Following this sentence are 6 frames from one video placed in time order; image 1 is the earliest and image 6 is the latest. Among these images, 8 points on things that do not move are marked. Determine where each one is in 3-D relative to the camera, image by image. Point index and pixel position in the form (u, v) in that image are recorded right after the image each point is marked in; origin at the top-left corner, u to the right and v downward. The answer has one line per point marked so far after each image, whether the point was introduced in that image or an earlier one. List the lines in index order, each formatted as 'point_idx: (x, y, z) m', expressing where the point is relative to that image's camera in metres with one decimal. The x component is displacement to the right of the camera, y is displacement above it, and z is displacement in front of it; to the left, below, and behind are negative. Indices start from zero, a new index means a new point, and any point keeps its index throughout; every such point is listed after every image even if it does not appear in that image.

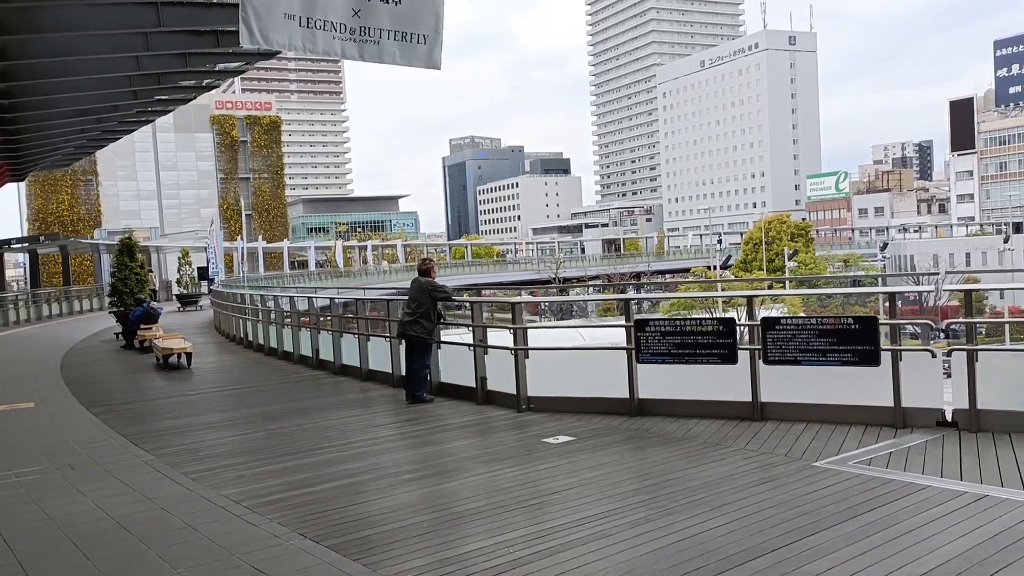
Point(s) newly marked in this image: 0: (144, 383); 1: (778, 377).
0: (-4.9, -1.3, +12.6) m
1: (+2.0, -0.7, +7.1) m
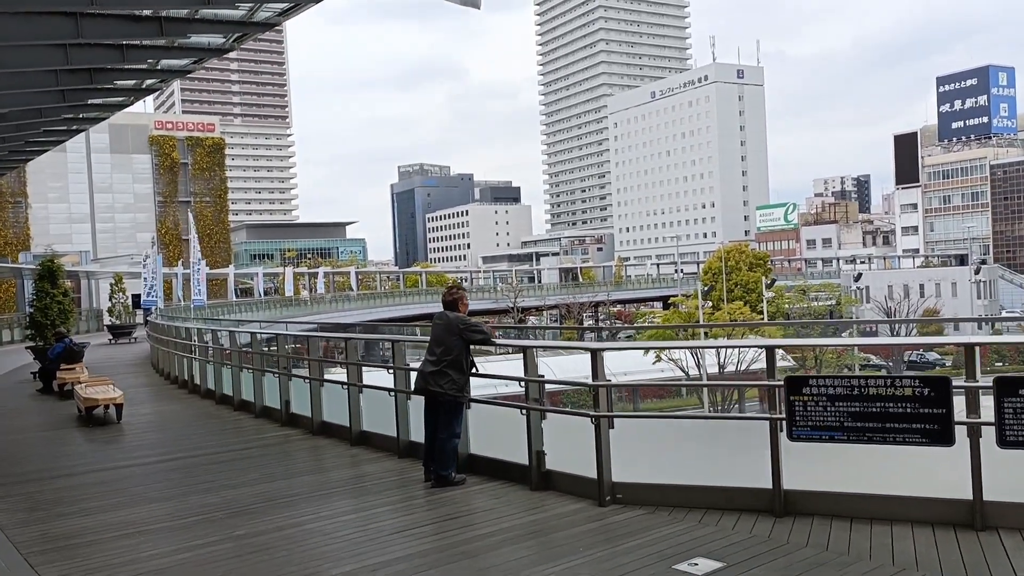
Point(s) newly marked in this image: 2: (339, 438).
0: (-4.7, -1.6, +9.8) m
1: (+2.5, -0.9, +4.7) m
2: (-1.6, -1.5, +9.0) m
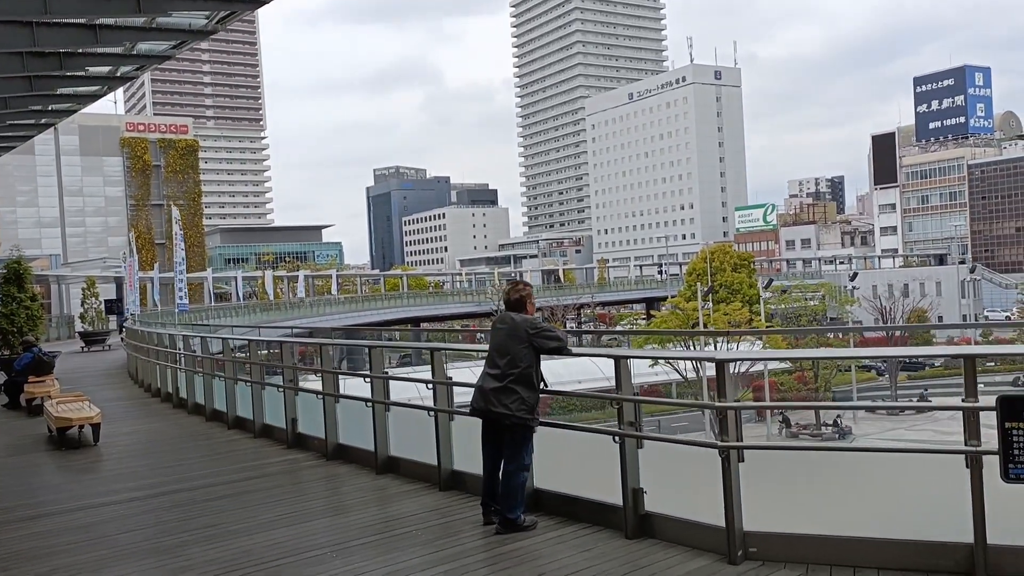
0: (-4.3, -1.7, +8.3) m
1: (+3.1, -0.8, +3.5) m
2: (-1.2, -1.4, +7.6) m
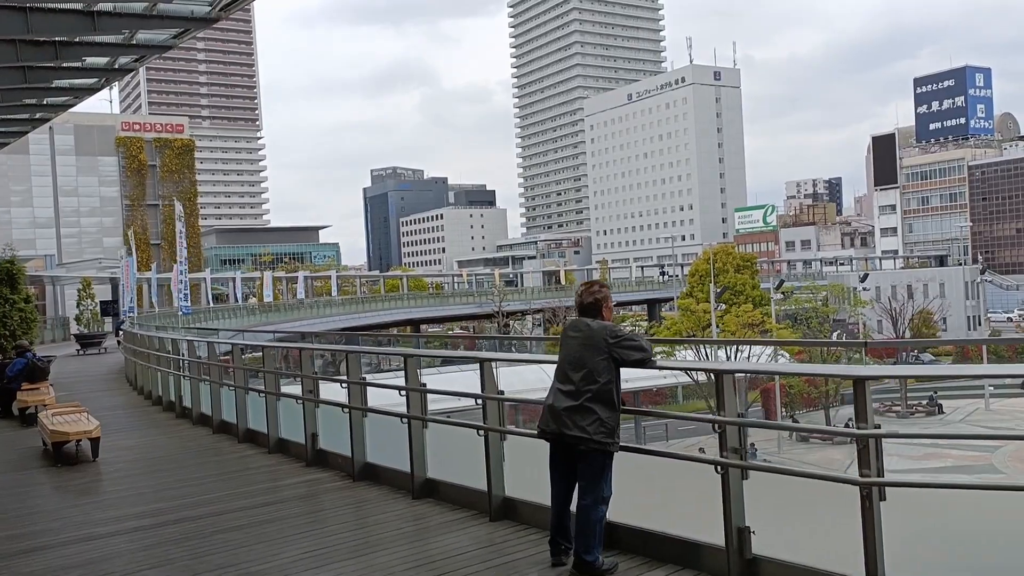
0: (-3.9, -1.7, +7.5) m
1: (+3.4, -0.8, +2.7) m
2: (-0.9, -1.5, +6.8) m
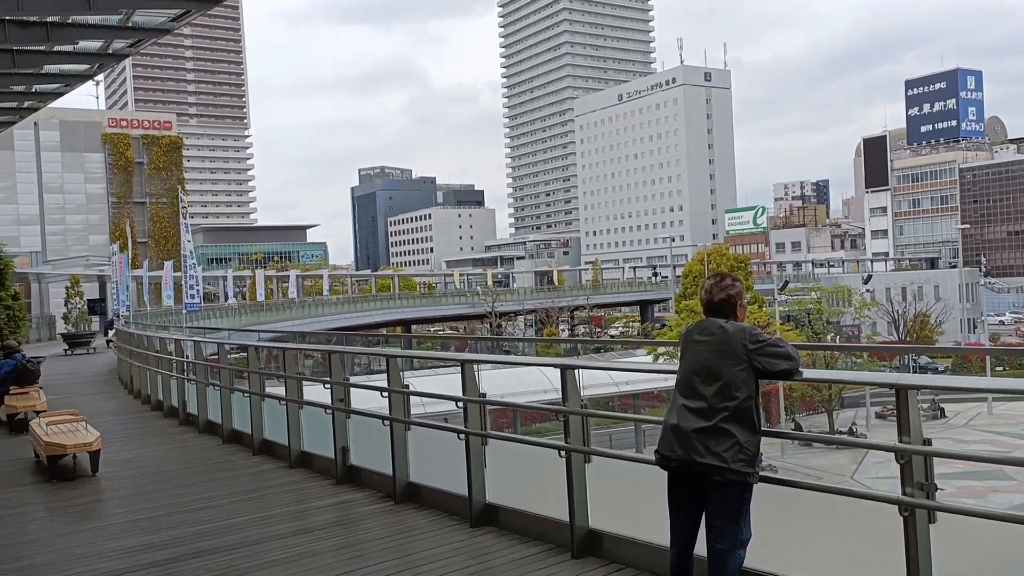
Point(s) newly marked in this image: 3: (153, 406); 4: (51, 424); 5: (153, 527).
0: (-3.5, -1.6, +6.6) m
1: (+3.9, -0.8, +1.9) m
2: (-0.4, -1.4, +6.0) m
3: (-5.1, -1.6, +13.2) m
4: (-4.3, -1.2, +8.7) m
5: (-2.5, -1.6, +6.3) m
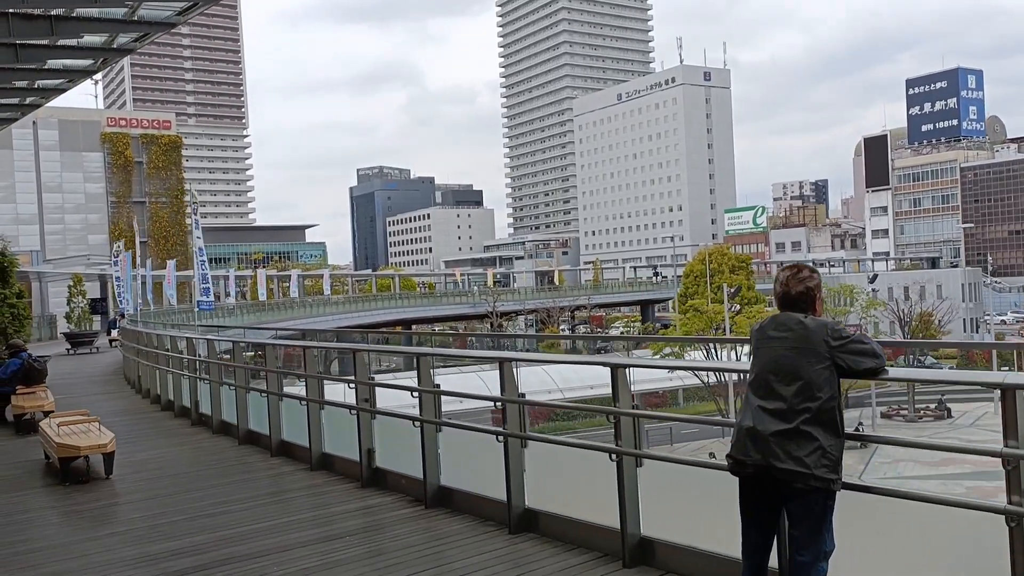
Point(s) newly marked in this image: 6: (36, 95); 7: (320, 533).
0: (-3.3, -1.6, +6.3) m
1: (+4.2, -0.8, +1.6) m
2: (-0.2, -1.4, +5.7) m
3: (-4.9, -1.6, +13.0) m
4: (-4.0, -1.2, +8.4) m
5: (-2.2, -1.5, +6.0) m
6: (-9.9, +4.0, +19.6) m
7: (-1.3, -1.5, +5.8) m
